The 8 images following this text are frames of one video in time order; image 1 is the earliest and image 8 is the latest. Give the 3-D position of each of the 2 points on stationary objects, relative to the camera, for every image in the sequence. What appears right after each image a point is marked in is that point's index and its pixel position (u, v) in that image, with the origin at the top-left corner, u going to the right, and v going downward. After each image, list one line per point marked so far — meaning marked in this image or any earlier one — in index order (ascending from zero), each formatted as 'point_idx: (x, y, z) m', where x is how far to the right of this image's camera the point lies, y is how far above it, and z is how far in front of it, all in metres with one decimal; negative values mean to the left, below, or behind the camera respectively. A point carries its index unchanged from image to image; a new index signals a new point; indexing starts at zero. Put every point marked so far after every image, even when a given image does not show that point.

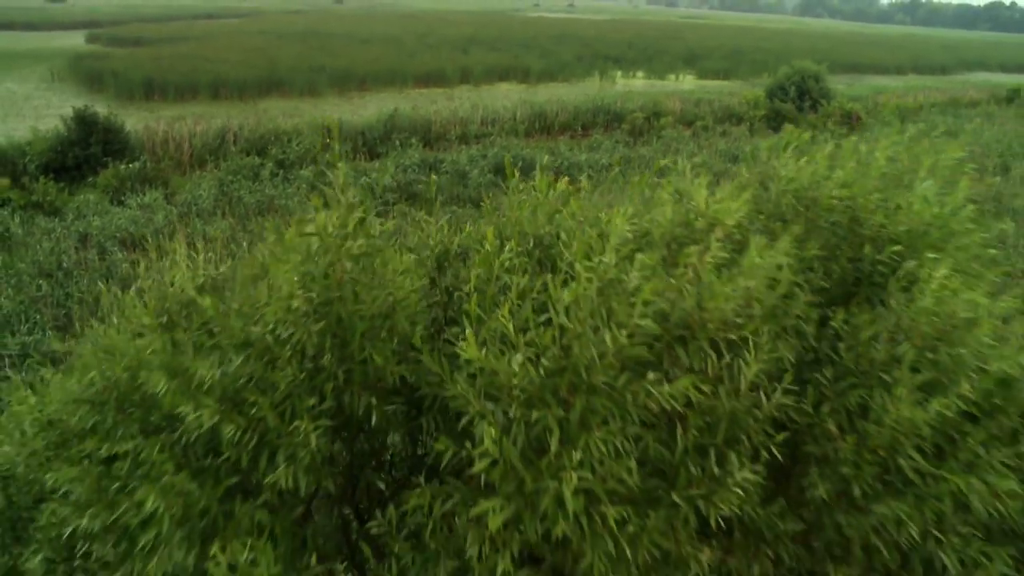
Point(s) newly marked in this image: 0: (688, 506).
0: (+0.3, -0.4, +1.7) m
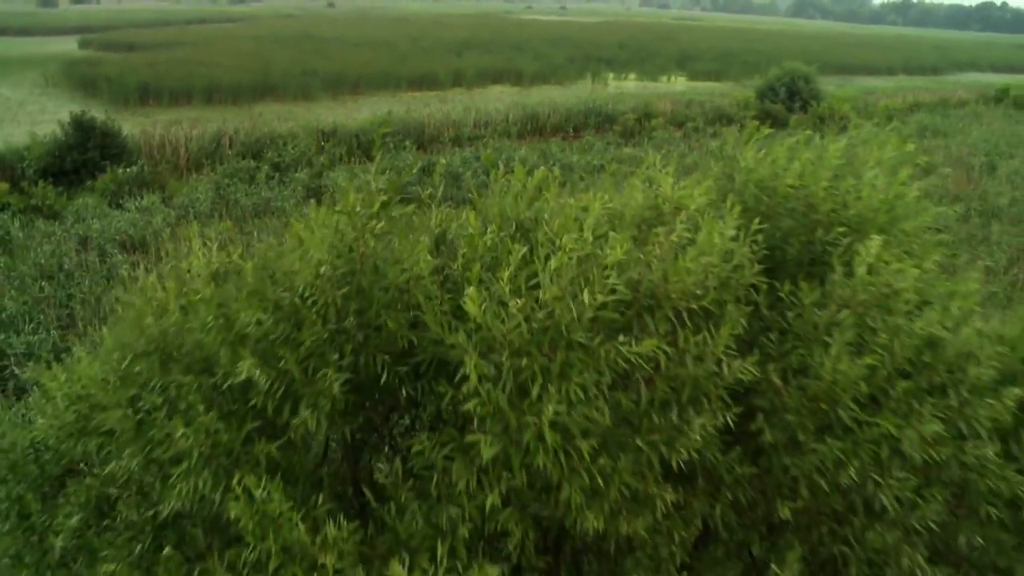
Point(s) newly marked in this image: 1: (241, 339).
0: (+0.3, -0.3, +1.9) m
1: (-0.7, -0.1, +2.3) m
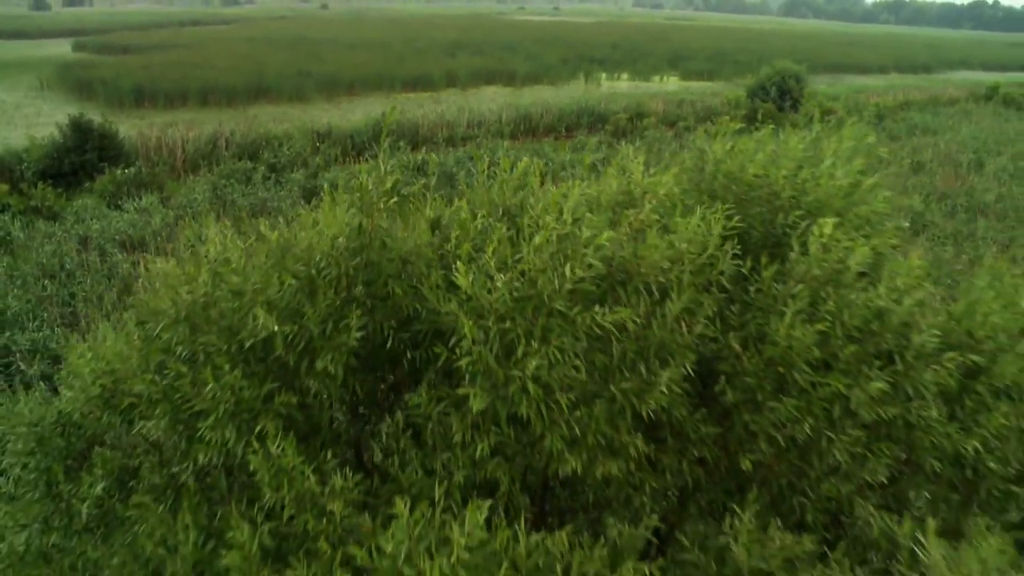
0: (+0.2, -0.3, +2.2) m
1: (-0.7, 0.0, +2.5) m
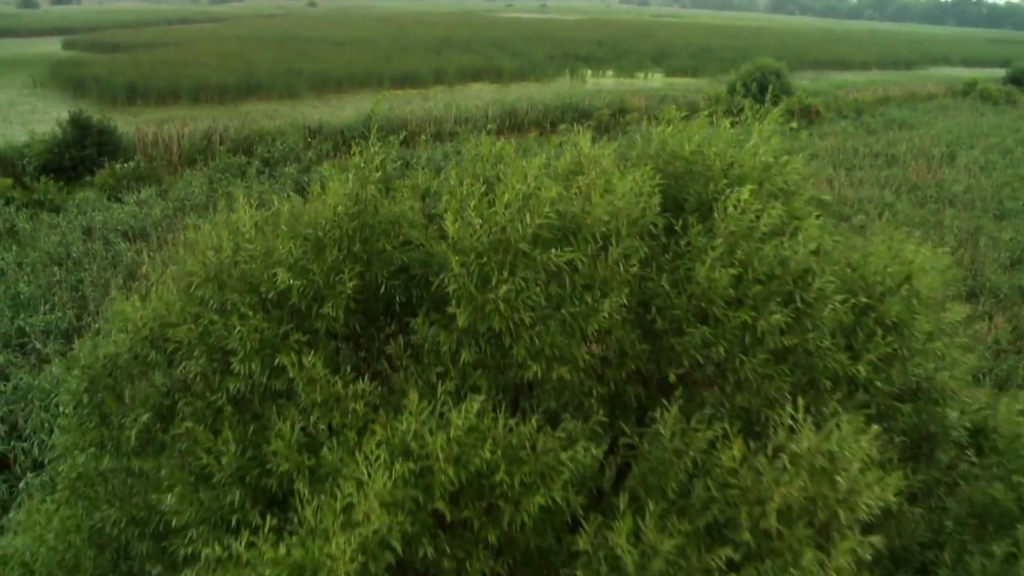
0: (+0.2, -0.1, +2.8) m
1: (-0.8, +0.1, +3.1) m
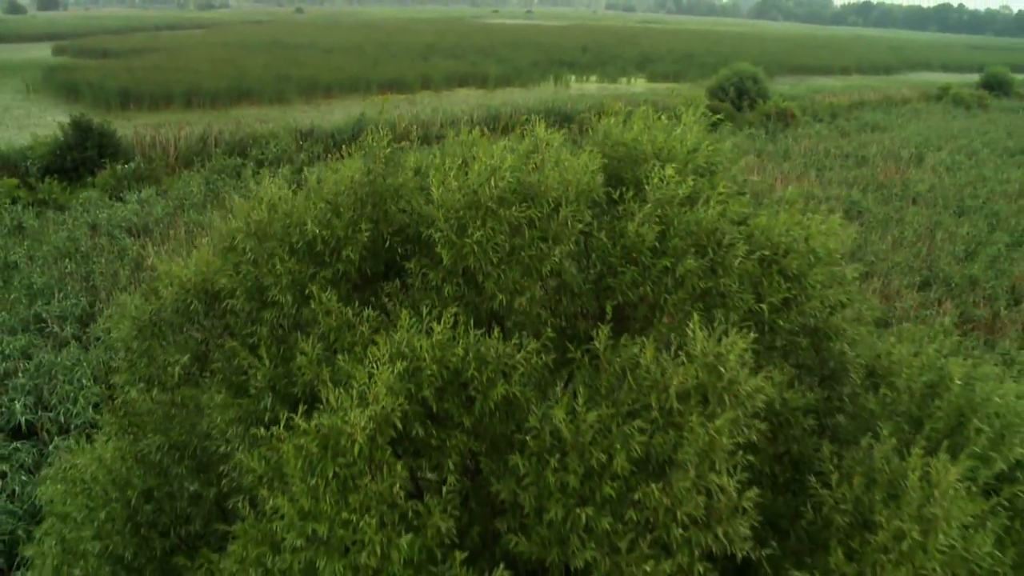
0: (+0.1, +0.1, +3.6) m
1: (-0.9, +0.3, +3.9) m
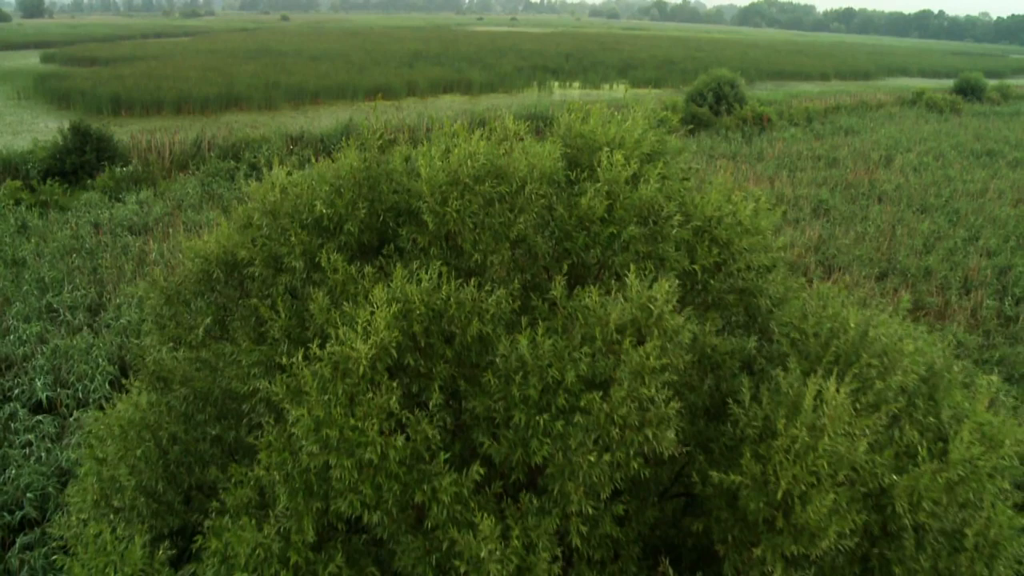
0: (-0.1, +0.3, +4.4) m
1: (-1.0, +0.5, +4.7) m
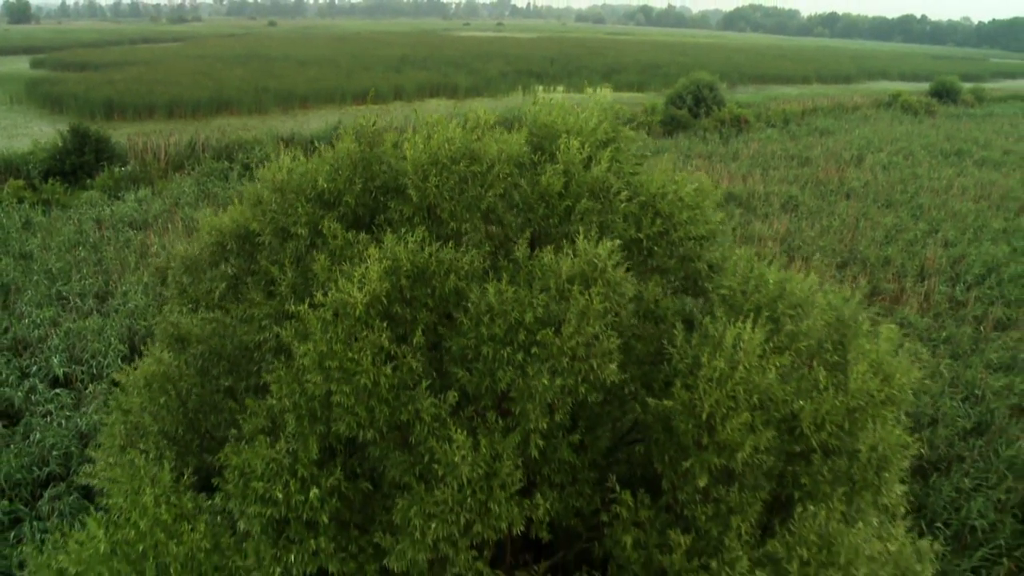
0: (-0.2, +0.5, +5.2) m
1: (-1.2, +0.7, +5.5) m
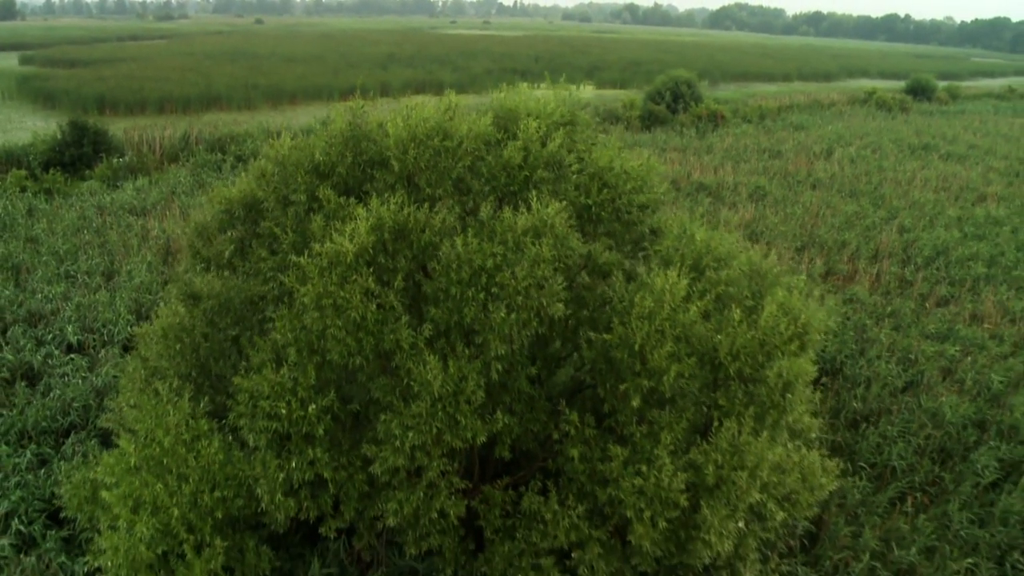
0: (-0.5, +0.8, +6.1) m
1: (-1.4, +1.0, +6.4) m
